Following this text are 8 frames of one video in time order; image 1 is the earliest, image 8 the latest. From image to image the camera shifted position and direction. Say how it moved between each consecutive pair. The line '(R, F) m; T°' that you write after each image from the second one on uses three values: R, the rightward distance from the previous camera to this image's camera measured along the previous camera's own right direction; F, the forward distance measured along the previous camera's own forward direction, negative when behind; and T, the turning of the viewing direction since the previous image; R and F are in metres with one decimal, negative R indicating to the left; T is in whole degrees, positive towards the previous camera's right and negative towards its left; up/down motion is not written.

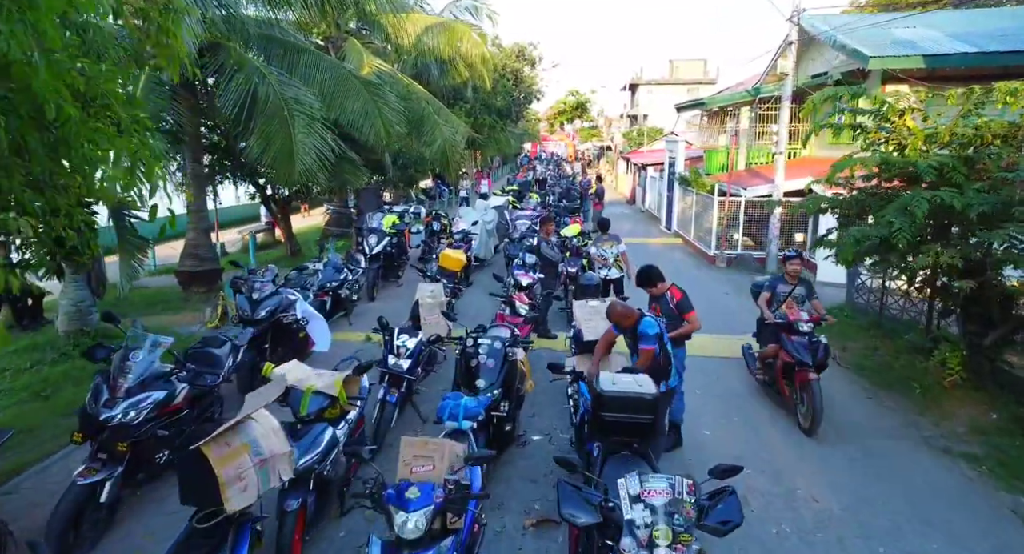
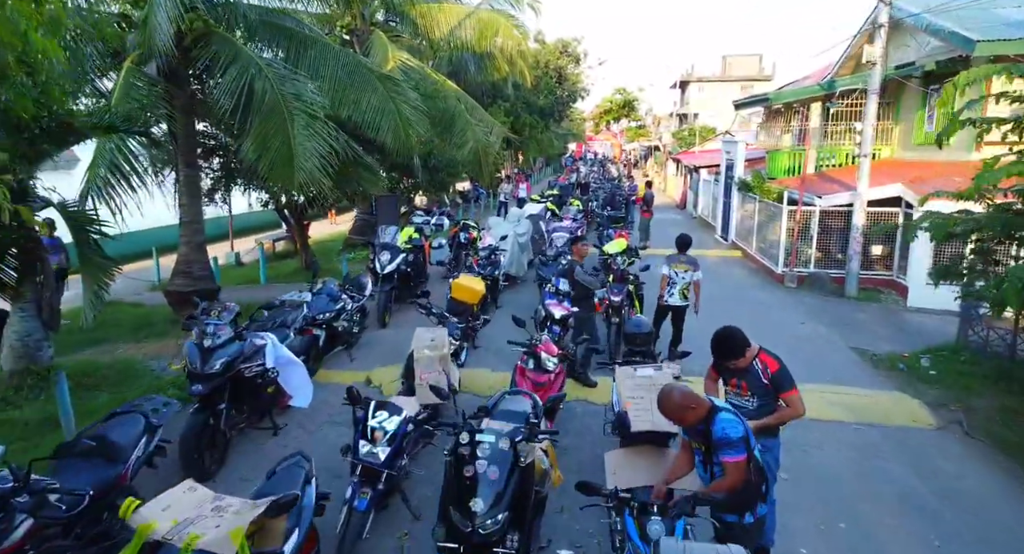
(+0.1, +1.5) m; -4°
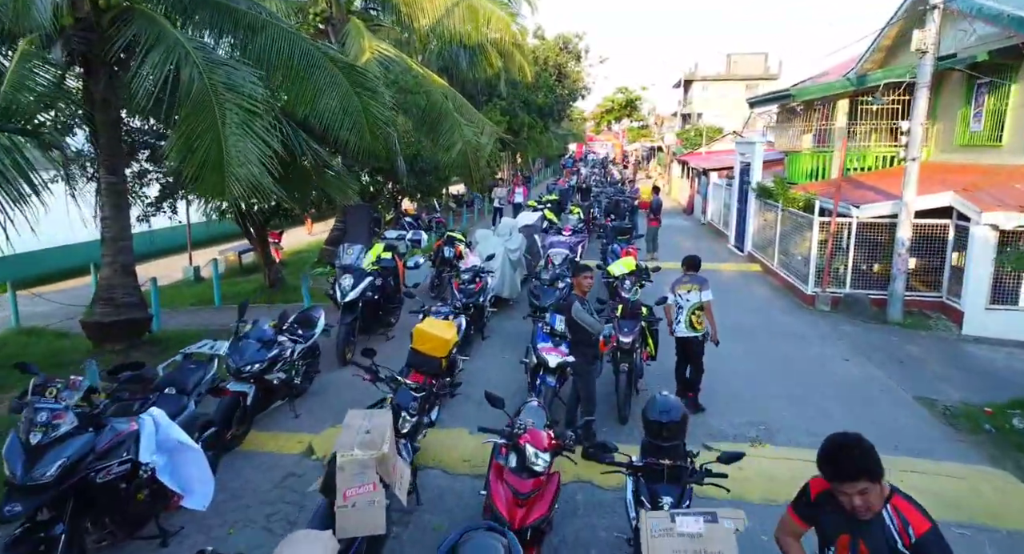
(+0.1, +1.5) m; 0°
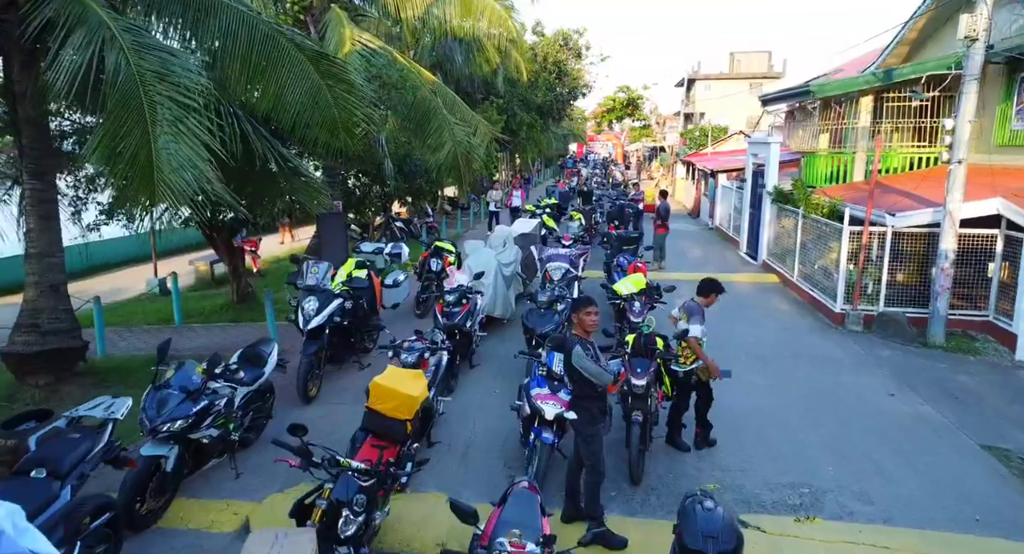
(+0.1, +1.1) m; 0°
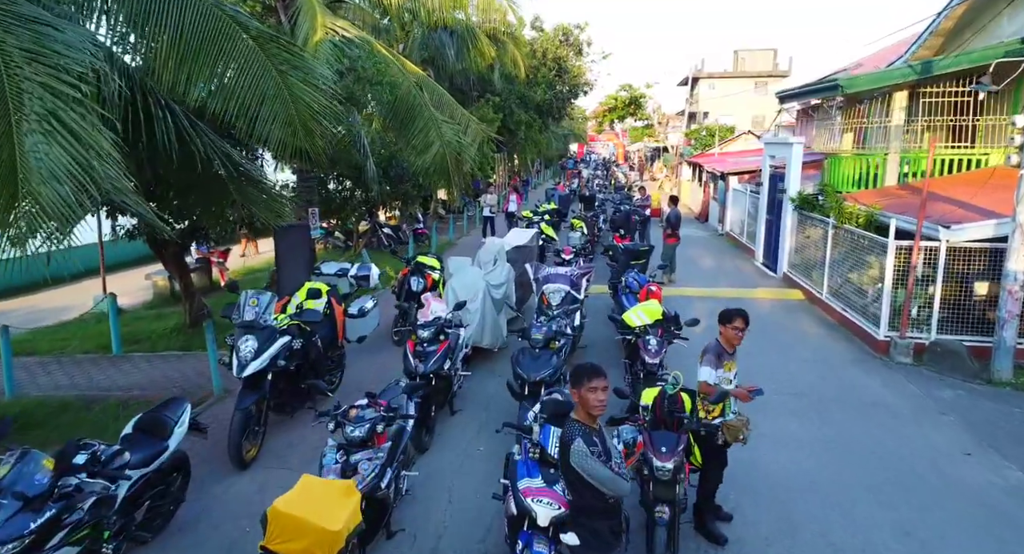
(+0.1, +1.3) m; 0°
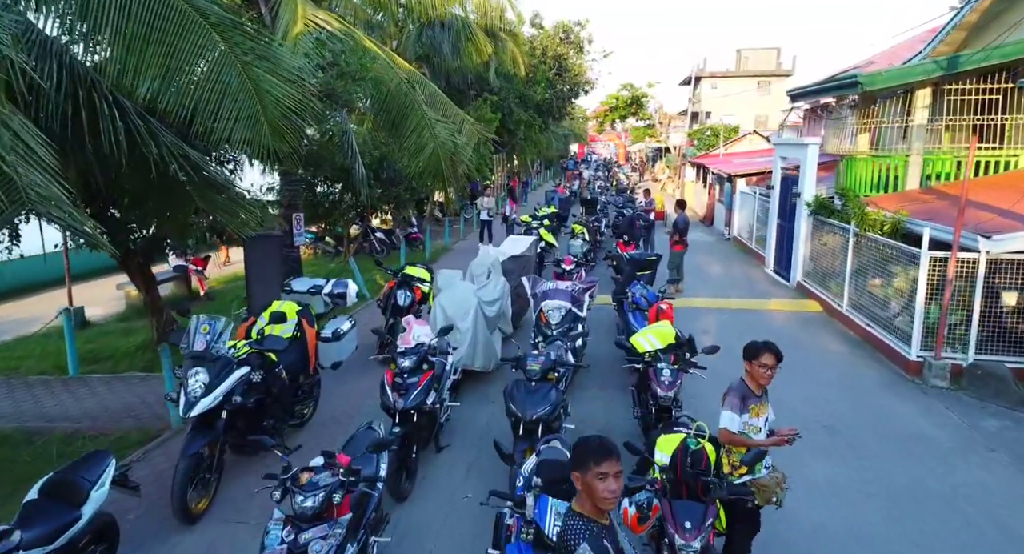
(+0.1, +0.7) m; 0°
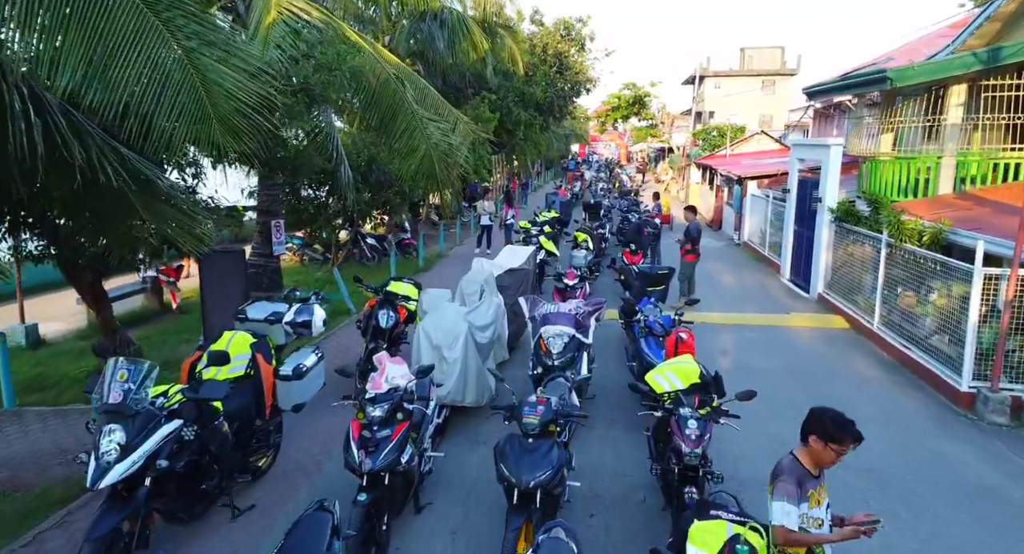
(0.0, +0.9) m; 0°
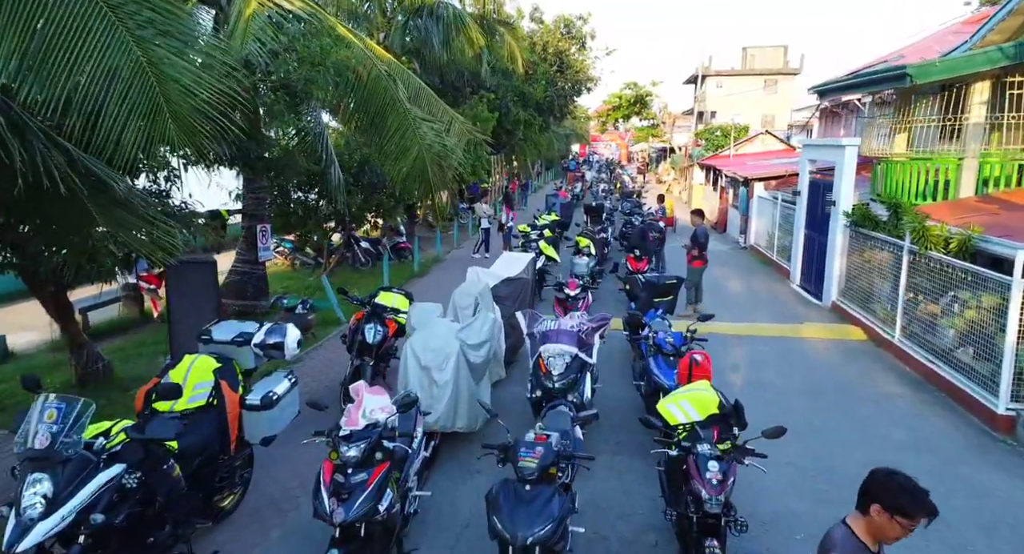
(0.0, +0.5) m; 0°
